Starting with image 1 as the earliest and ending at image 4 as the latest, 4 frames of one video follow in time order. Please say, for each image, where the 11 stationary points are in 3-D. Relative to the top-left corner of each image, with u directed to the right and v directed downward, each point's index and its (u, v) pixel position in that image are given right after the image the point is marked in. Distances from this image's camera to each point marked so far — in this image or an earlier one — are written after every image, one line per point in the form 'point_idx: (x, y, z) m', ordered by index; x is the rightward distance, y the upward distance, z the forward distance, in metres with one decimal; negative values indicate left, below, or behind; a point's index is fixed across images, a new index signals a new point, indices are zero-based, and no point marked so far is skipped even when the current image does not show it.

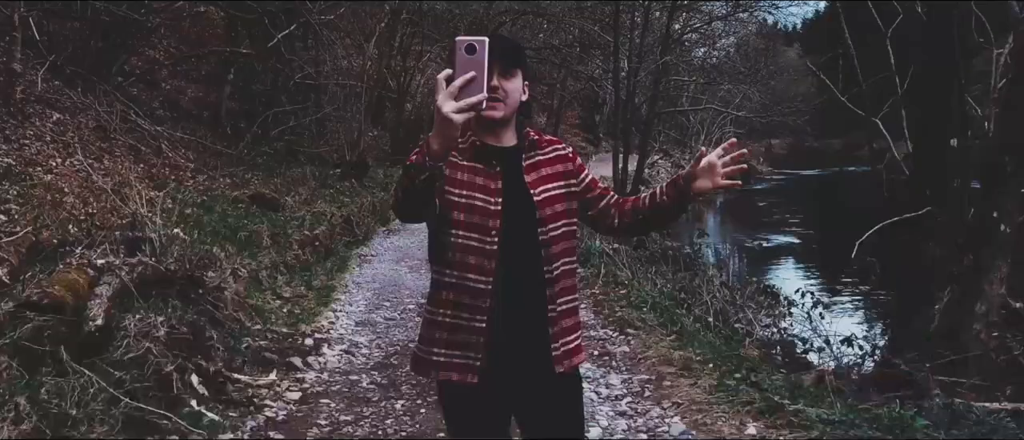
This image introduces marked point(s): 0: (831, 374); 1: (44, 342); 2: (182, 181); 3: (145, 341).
0: (+2.4, -1.2, +5.2) m
1: (-2.8, -0.7, +4.1) m
2: (-5.2, +0.6, +10.9) m
3: (-2.4, -0.8, +4.5) m
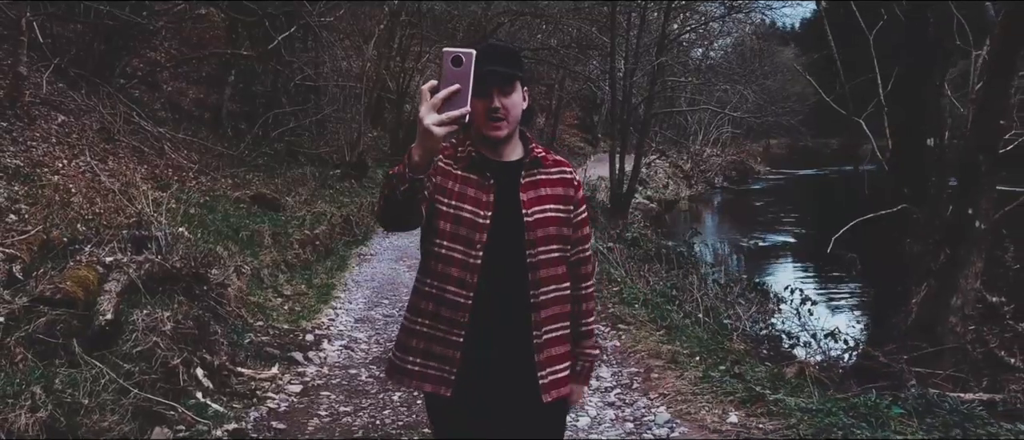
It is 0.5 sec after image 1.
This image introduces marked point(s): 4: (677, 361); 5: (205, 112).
0: (+2.4, -1.2, +5.4) m
1: (-2.9, -0.7, +4.3) m
2: (-5.3, +0.6, +11.1) m
3: (-2.5, -0.8, +4.7) m
4: (+1.4, -1.2, +5.7) m
5: (-7.3, +2.6, +16.3) m
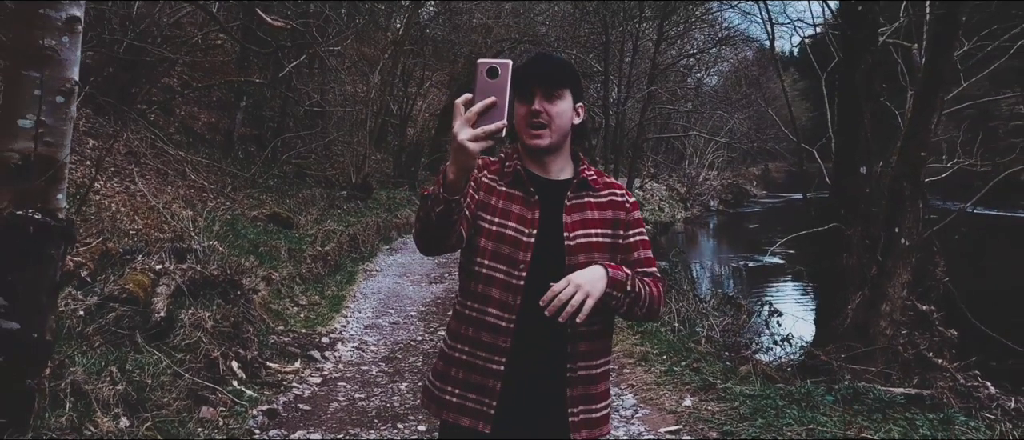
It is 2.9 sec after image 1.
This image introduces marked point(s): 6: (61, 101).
0: (+2.3, -1.3, +6.3) m
1: (-2.9, -0.8, +5.2) m
2: (-5.3, +0.3, +12.0) m
3: (-2.5, -0.9, +5.5) m
4: (+1.3, -1.3, +6.5) m
5: (-7.4, +2.1, +17.2) m
6: (-2.1, +0.6, +3.2) m
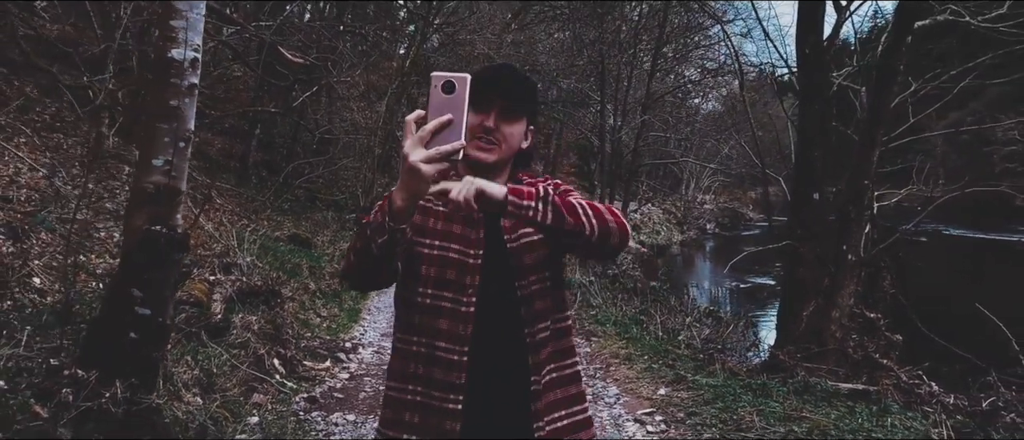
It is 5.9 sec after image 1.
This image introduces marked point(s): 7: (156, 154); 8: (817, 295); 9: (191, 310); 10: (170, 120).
0: (+2.3, -1.5, +7.3) m
1: (-2.9, -1.0, +6.2) m
2: (-5.3, 0.0, +13.0) m
3: (-2.5, -1.1, +6.5) m
4: (+1.3, -1.5, +7.5) m
5: (-7.3, +1.5, +18.3) m
6: (-2.1, +0.5, +4.3) m
7: (-2.2, +0.4, +4.2) m
8: (+3.4, -0.8, +7.7) m
9: (-3.0, -0.8, +6.3) m
10: (-2.1, +0.6, +4.2) m
